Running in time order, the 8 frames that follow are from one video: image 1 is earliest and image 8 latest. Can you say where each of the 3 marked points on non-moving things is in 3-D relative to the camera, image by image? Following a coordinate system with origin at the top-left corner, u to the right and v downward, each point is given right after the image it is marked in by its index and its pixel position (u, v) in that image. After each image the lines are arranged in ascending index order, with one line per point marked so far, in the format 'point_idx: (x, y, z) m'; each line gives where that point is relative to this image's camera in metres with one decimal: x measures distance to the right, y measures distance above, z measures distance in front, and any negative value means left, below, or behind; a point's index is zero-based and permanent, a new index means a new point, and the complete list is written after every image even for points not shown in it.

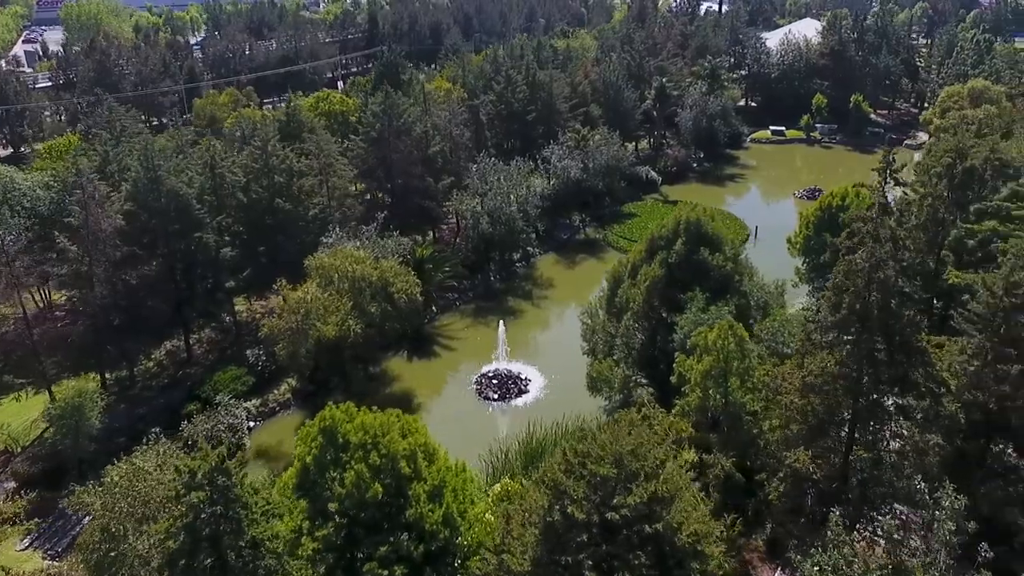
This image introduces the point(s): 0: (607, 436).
0: (+1.2, -1.9, +14.4) m
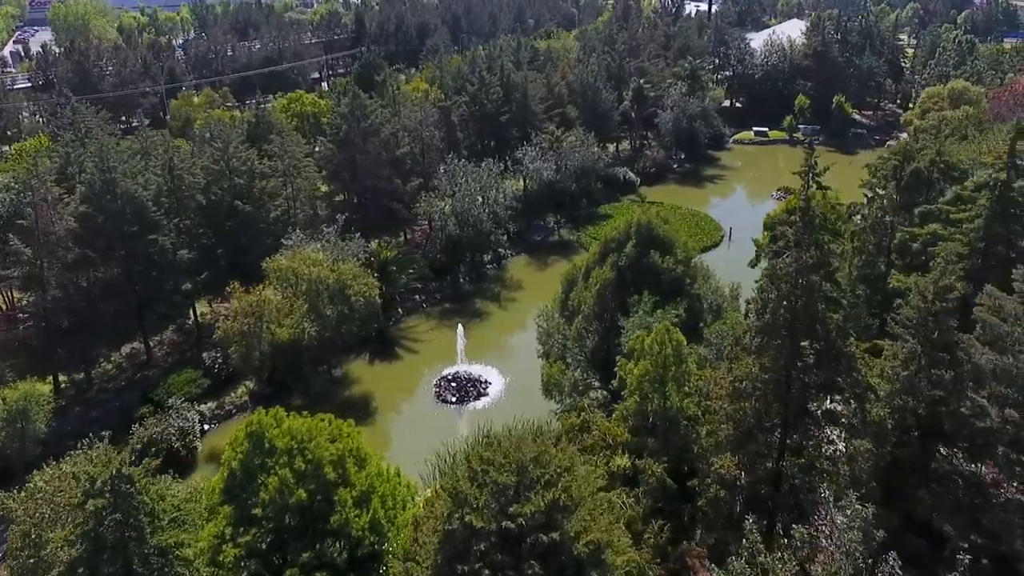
0: (0.0, -1.9, +14.3) m
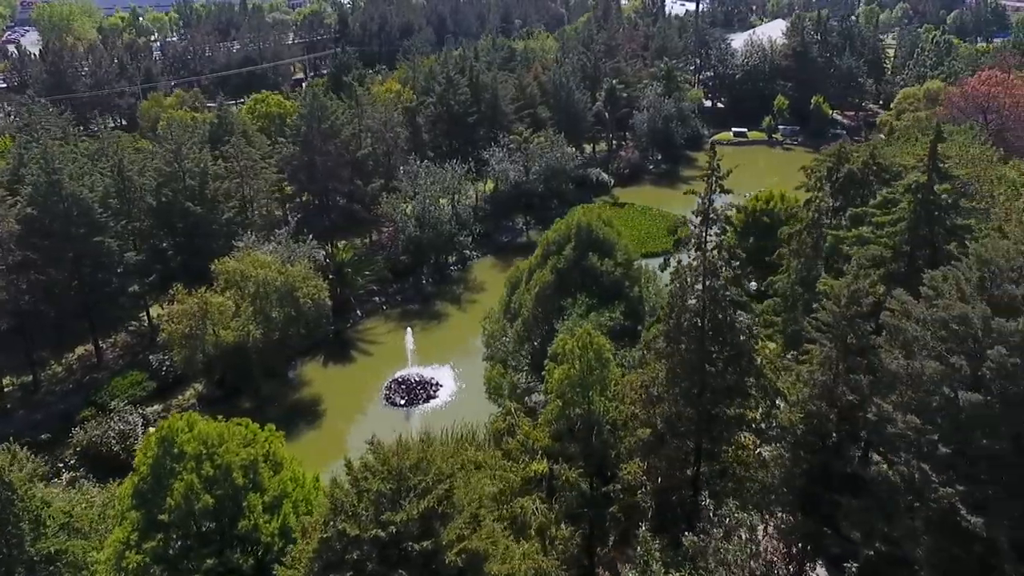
0: (-1.5, -2.0, +14.1) m
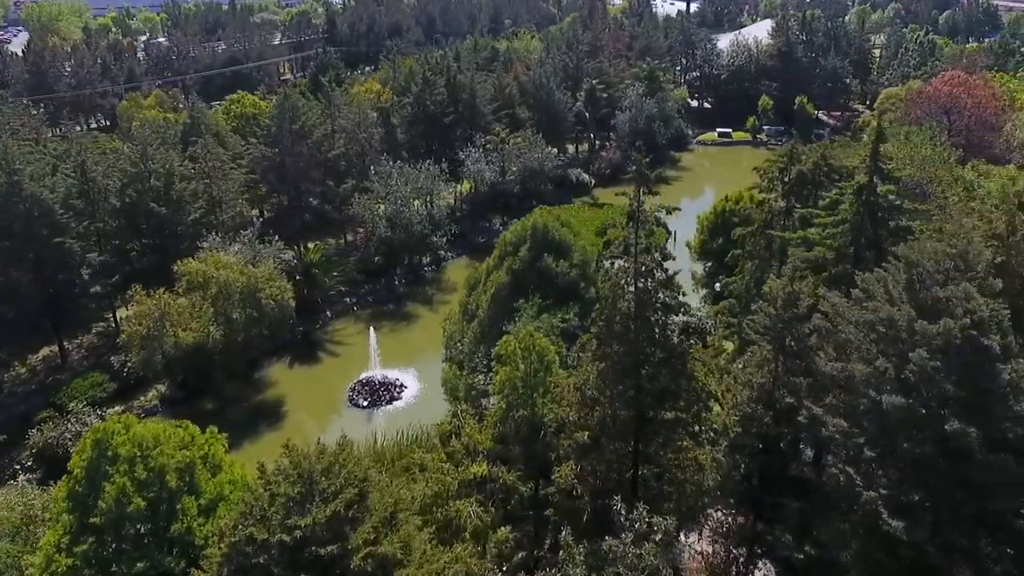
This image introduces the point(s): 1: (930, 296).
0: (-2.5, -2.0, +14.0) m
1: (+5.5, -0.1, +15.2) m
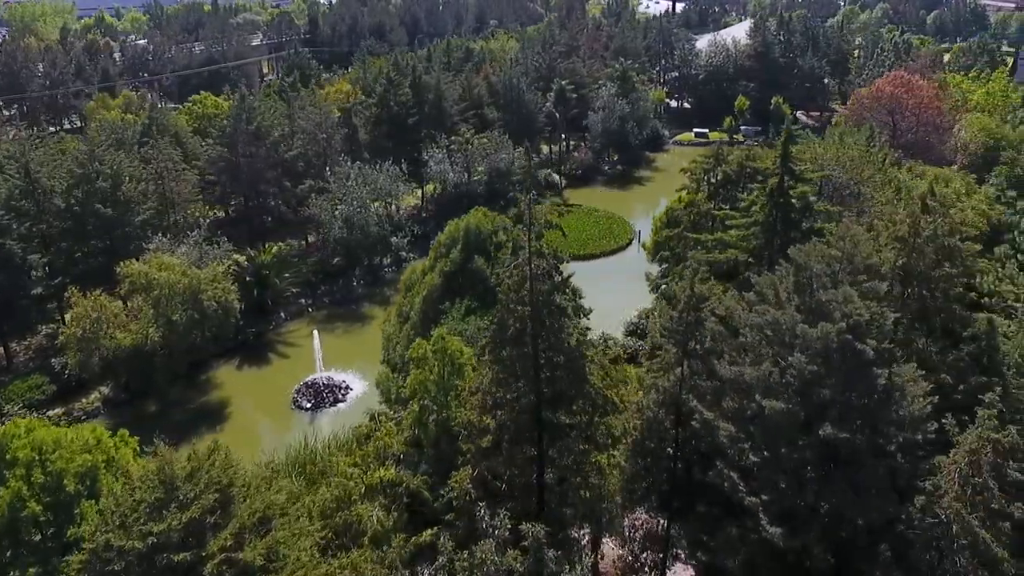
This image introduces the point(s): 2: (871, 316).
0: (-4.1, -2.1, +13.9) m
1: (+3.9, -0.1, +15.0) m
2: (+4.5, -0.4, +14.5) m
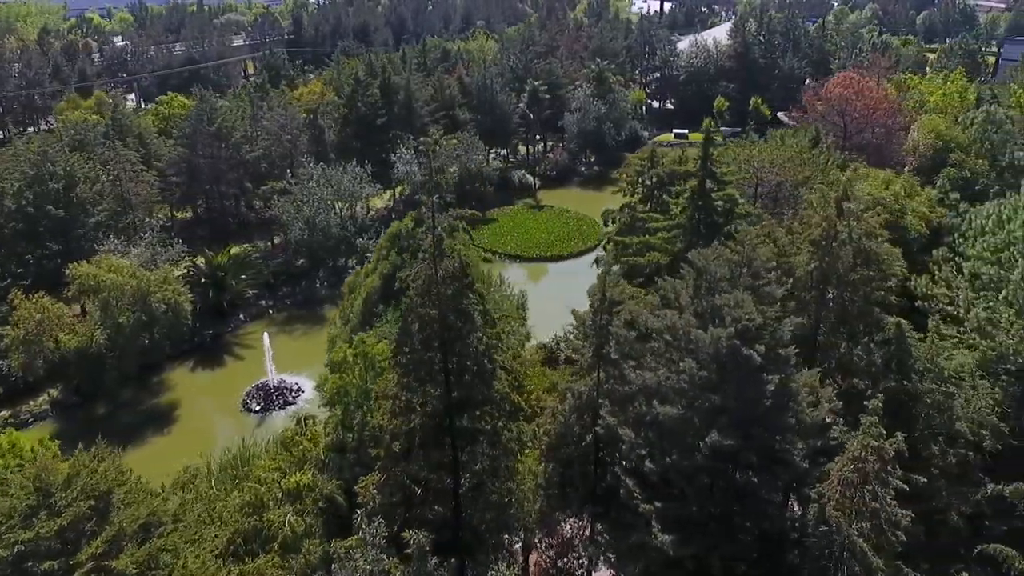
0: (-5.5, -2.1, +13.8) m
1: (+2.6, -0.2, +14.9) m
2: (+3.1, -0.4, +14.3) m
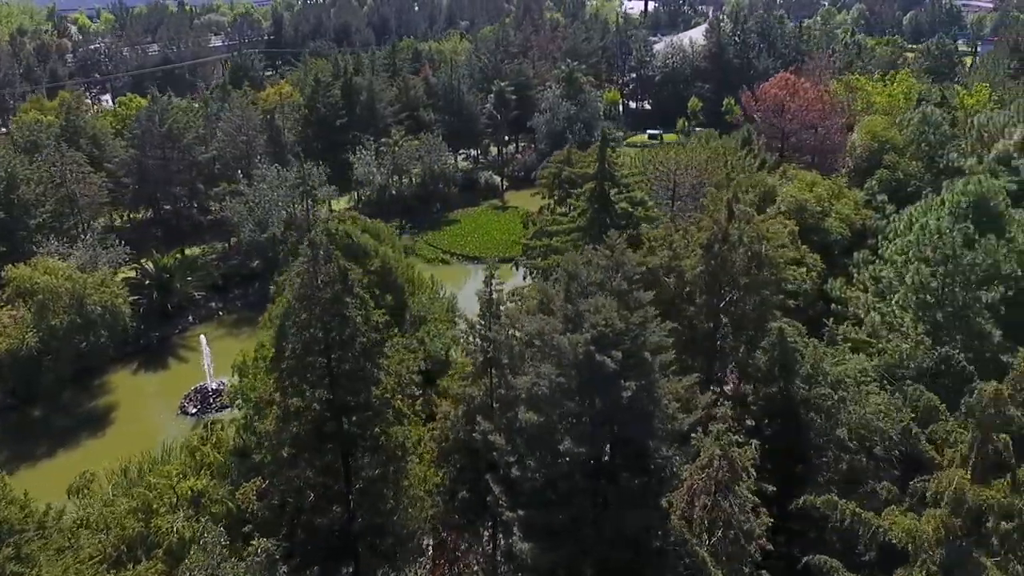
0: (-7.2, -2.2, +13.6) m
1: (+0.8, -0.3, +14.7) m
2: (+1.4, -0.5, +14.2) m
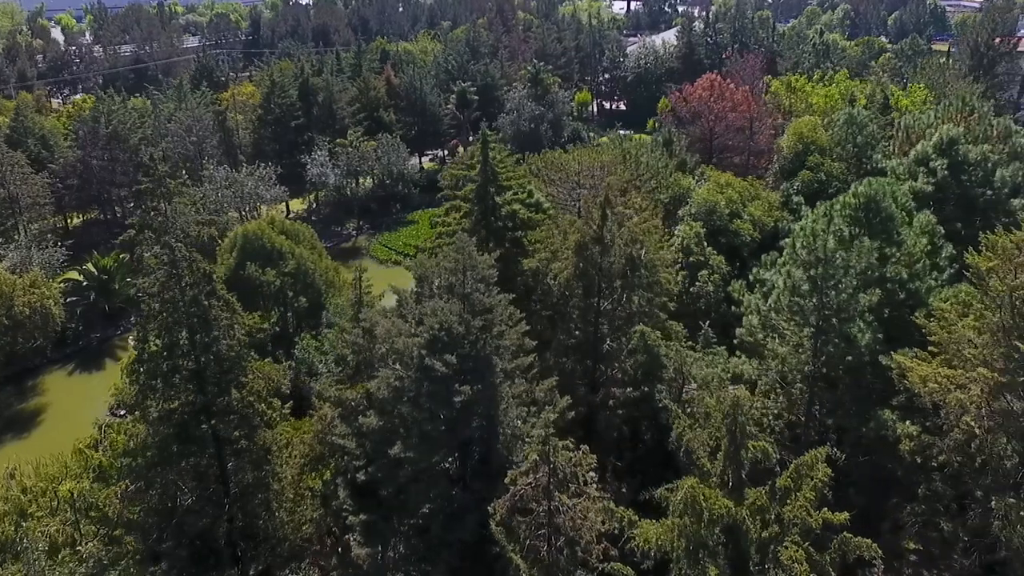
0: (-9.2, -2.2, +13.5) m
1: (-1.1, -0.3, +14.5) m
2: (-0.6, -0.5, +14.0) m
